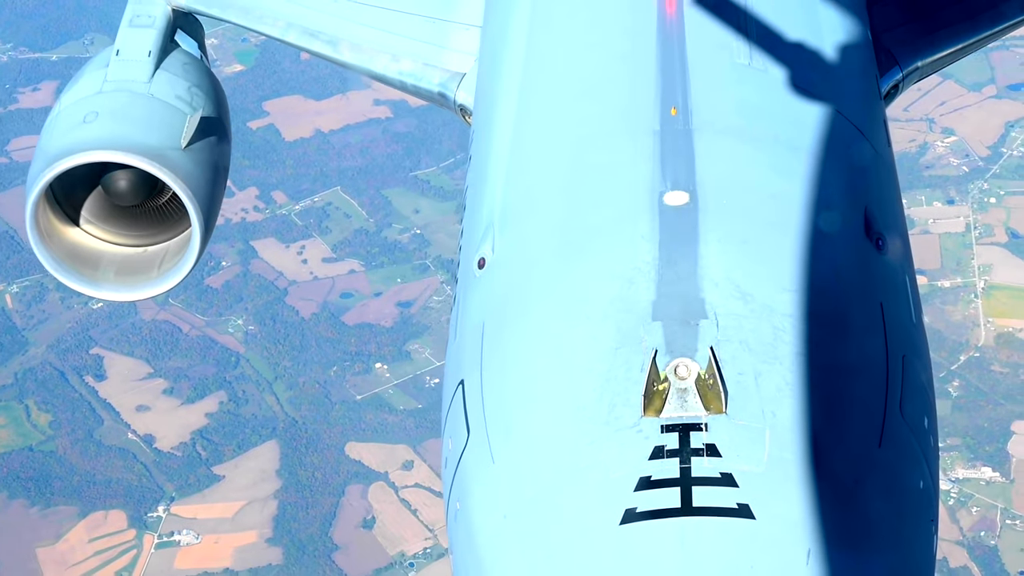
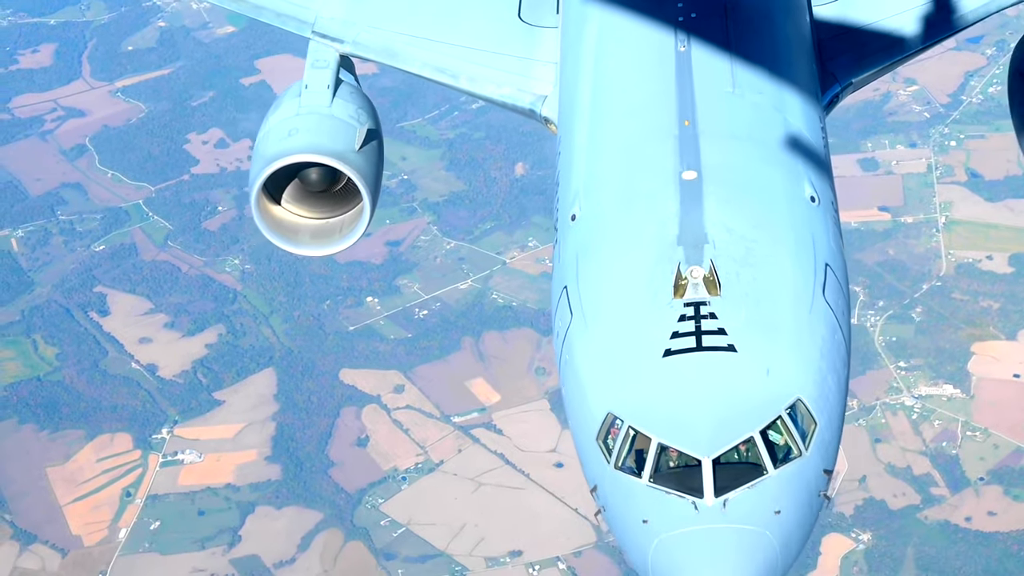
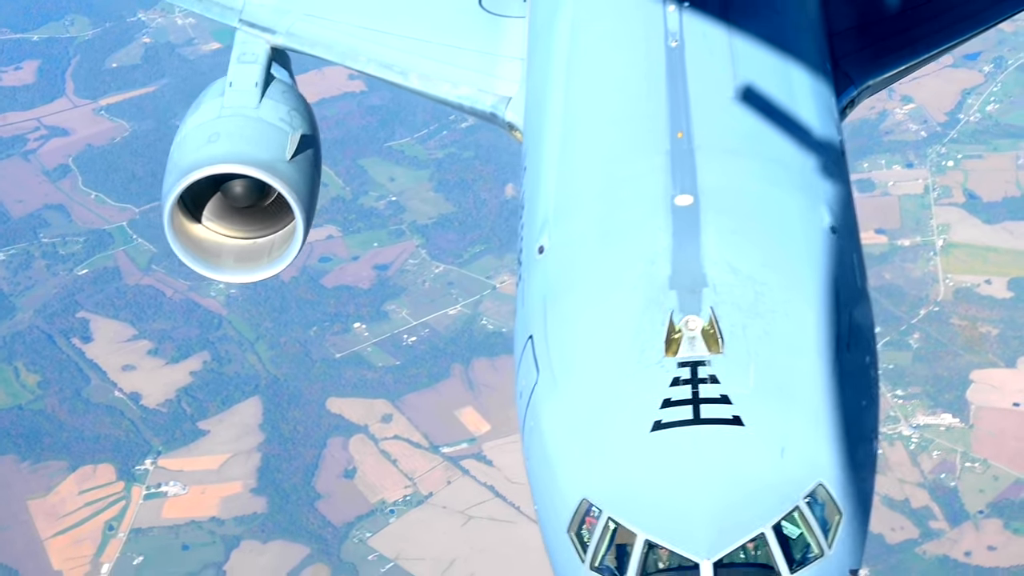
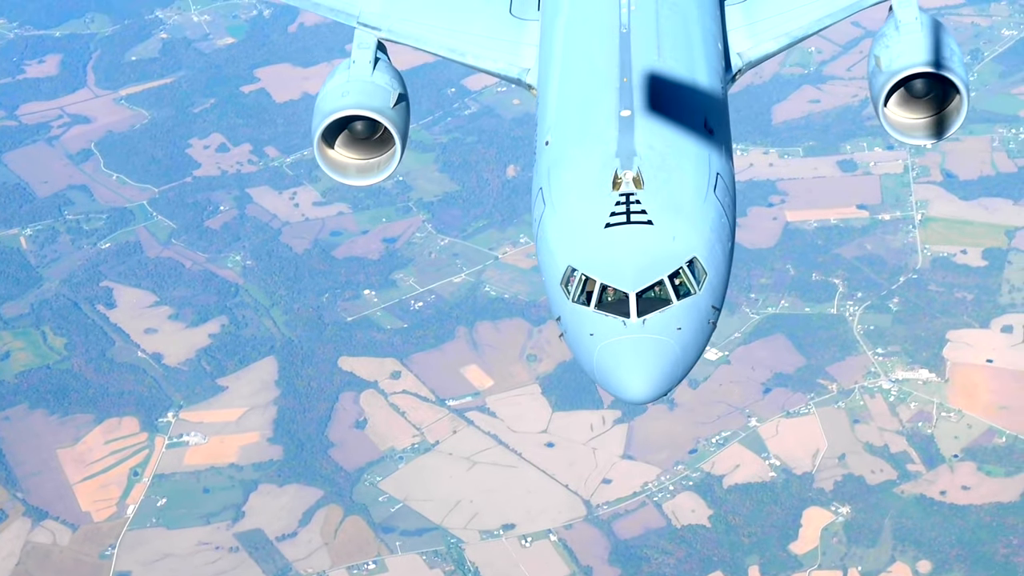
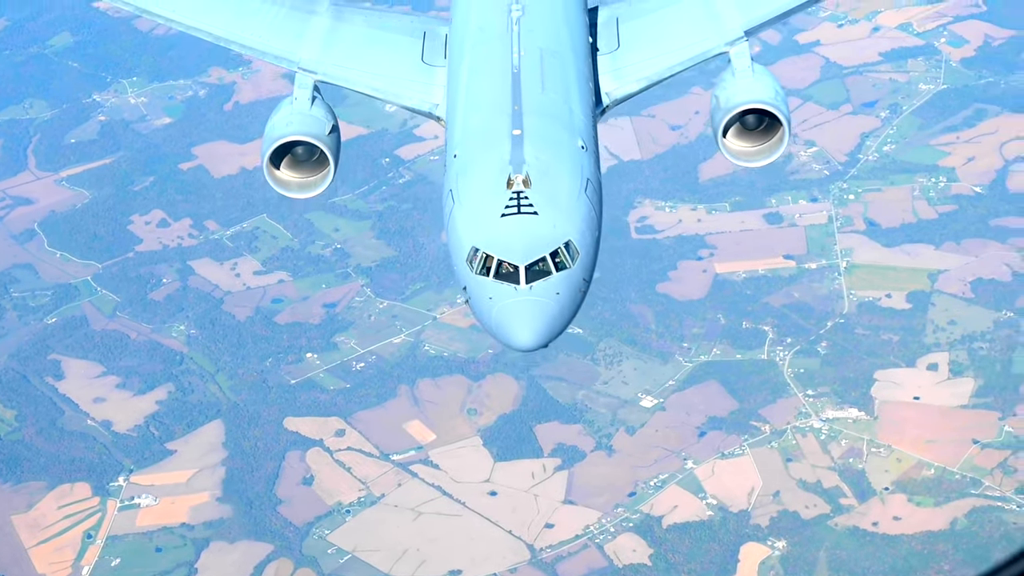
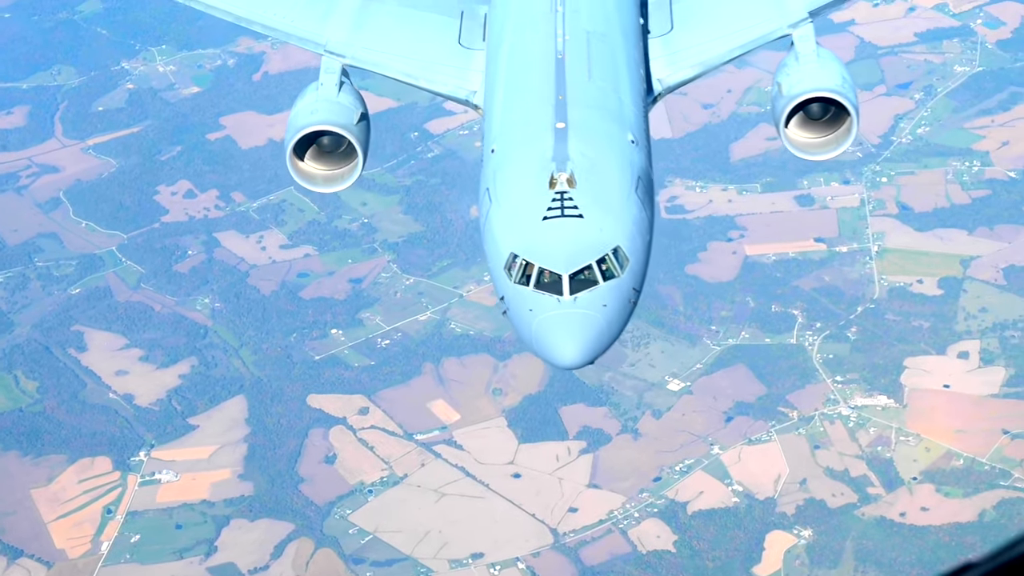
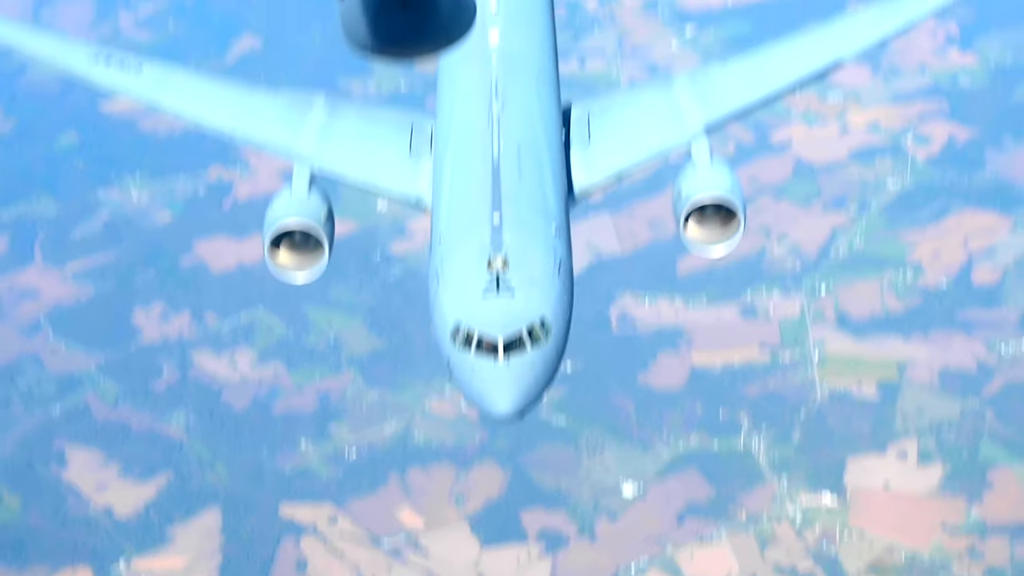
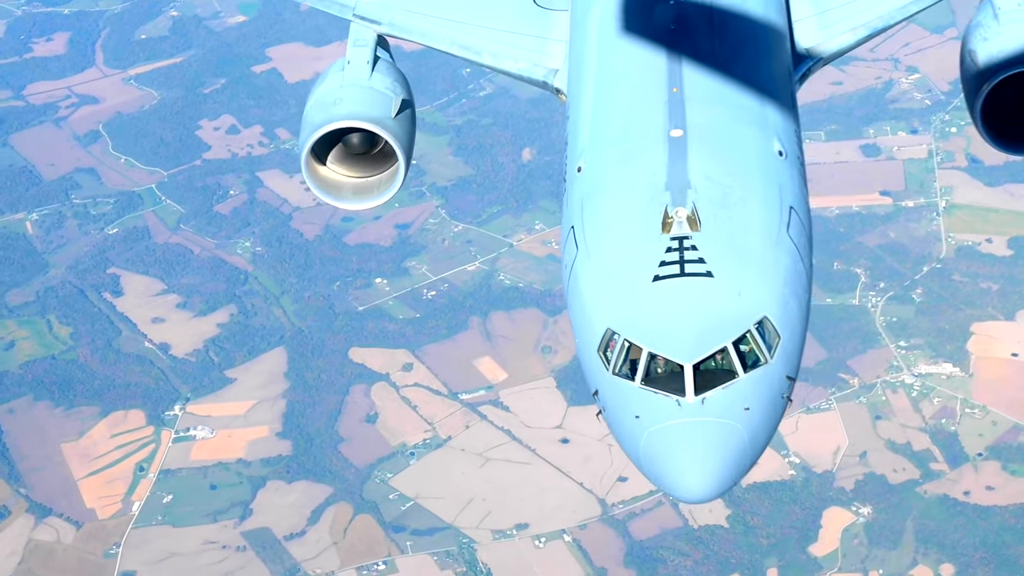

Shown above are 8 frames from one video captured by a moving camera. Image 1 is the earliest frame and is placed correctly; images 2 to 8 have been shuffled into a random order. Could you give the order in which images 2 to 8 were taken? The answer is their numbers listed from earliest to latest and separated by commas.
3, 2, 8, 4, 6, 5, 7
